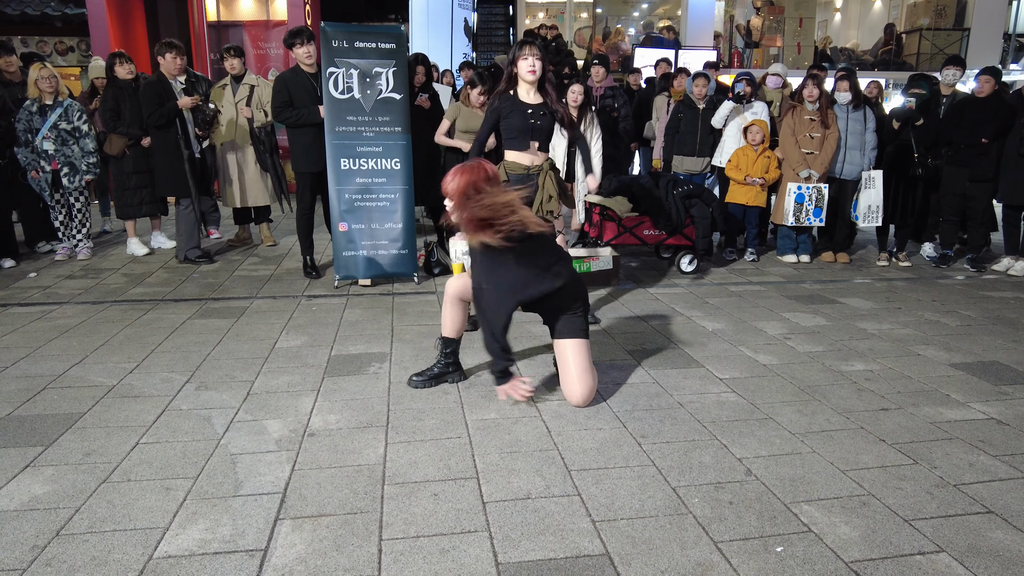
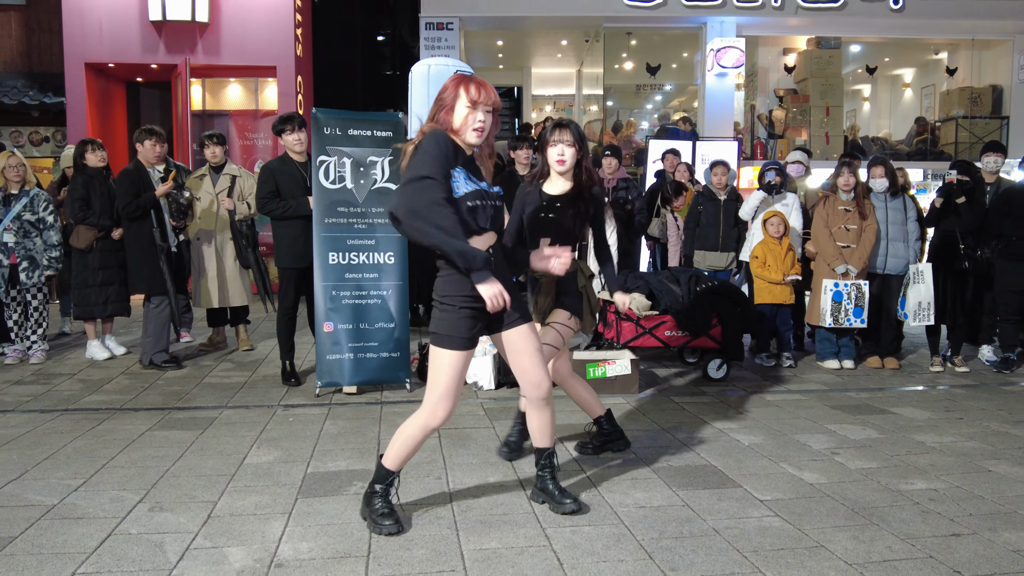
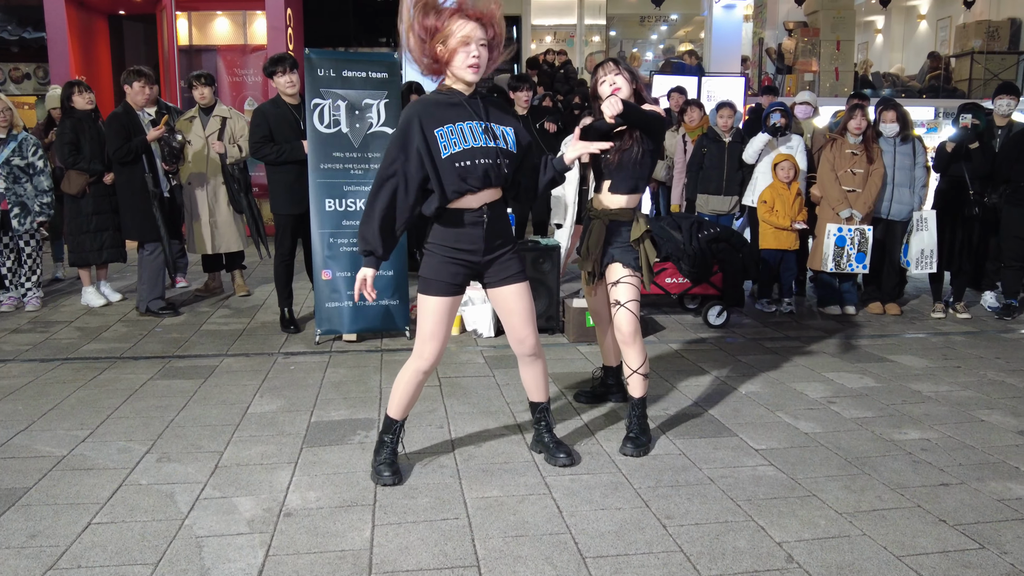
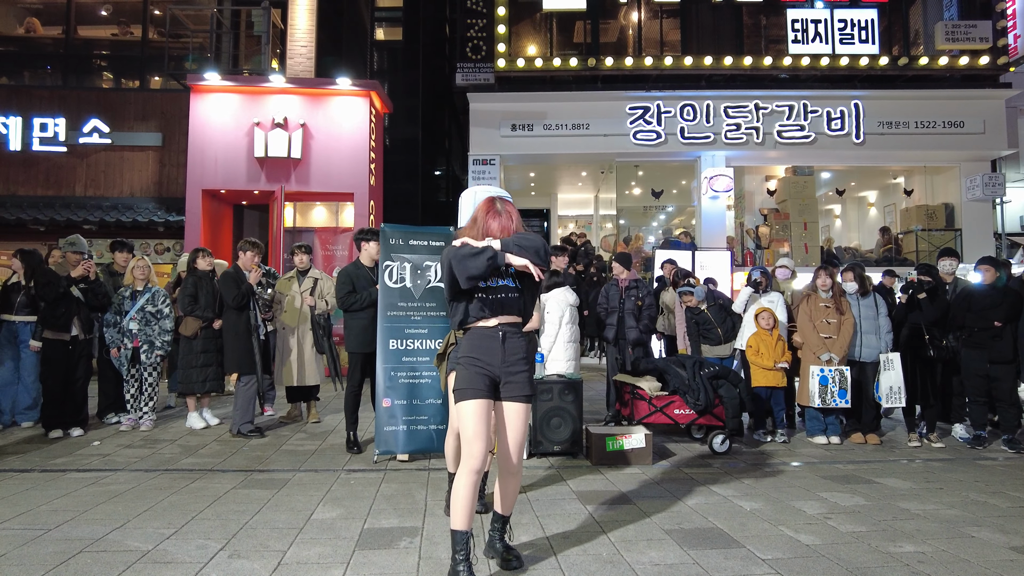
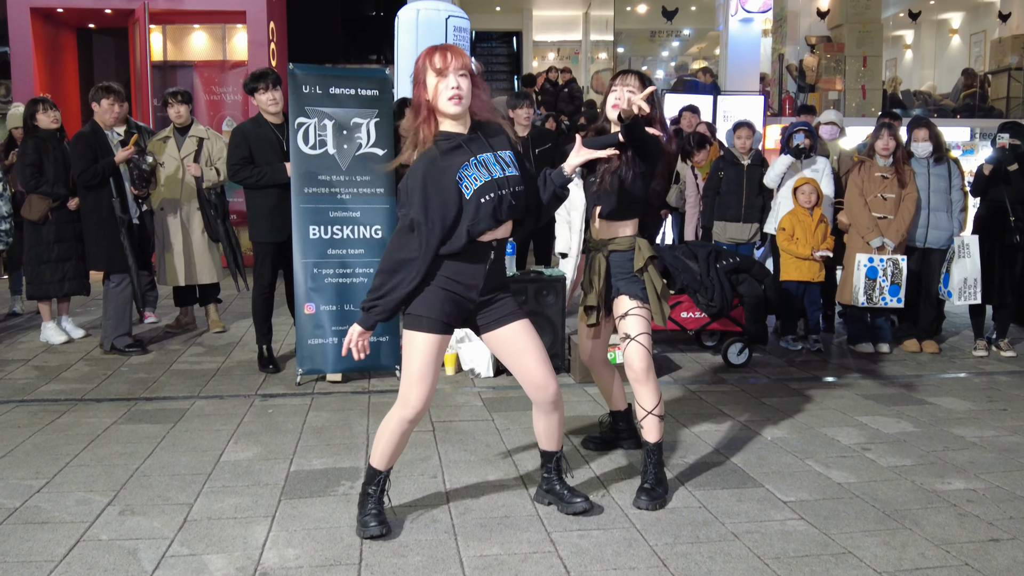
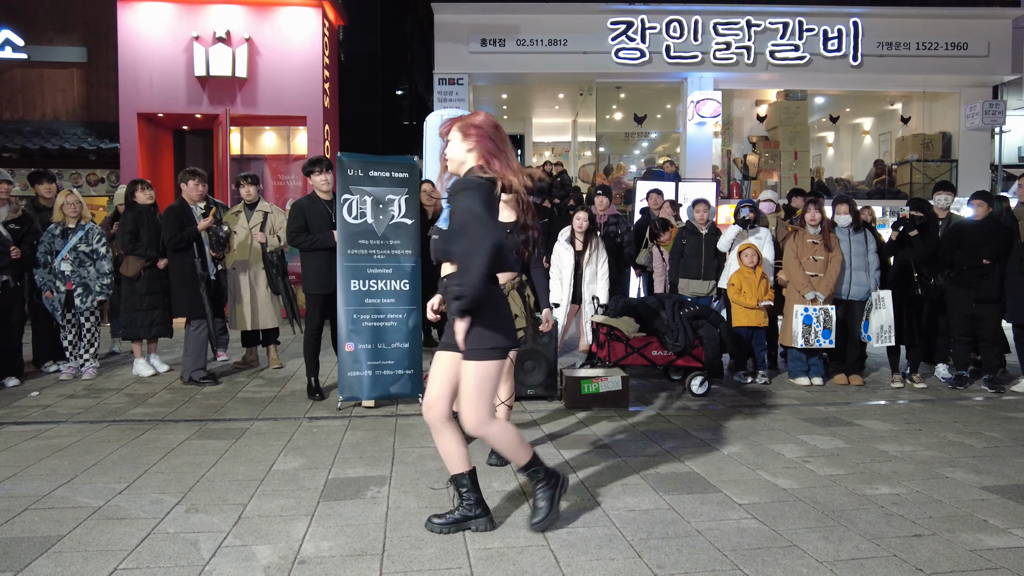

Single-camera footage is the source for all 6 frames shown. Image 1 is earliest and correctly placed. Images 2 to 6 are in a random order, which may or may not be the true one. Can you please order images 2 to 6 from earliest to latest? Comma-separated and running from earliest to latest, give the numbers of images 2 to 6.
3, 5, 2, 6, 4
